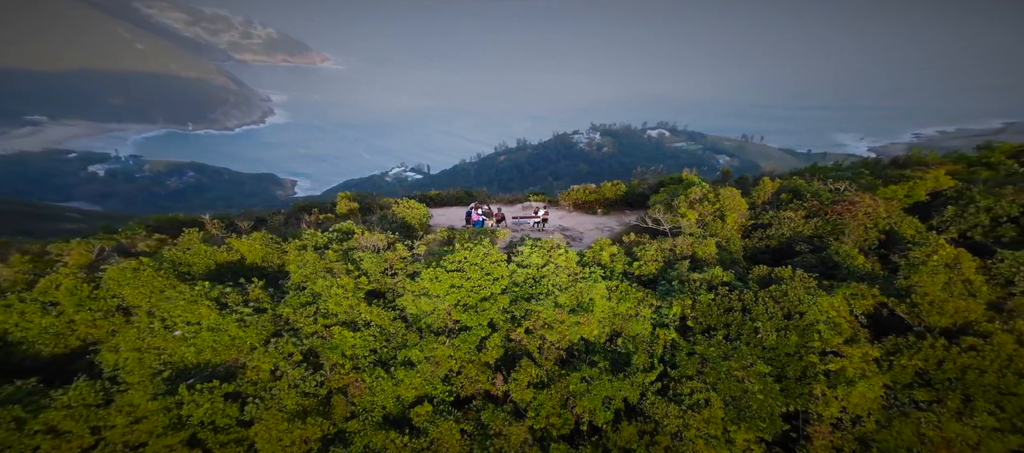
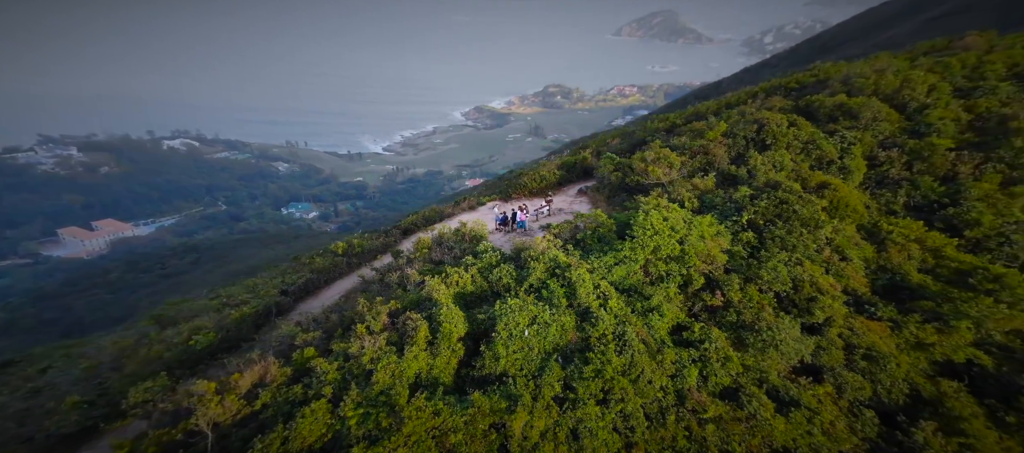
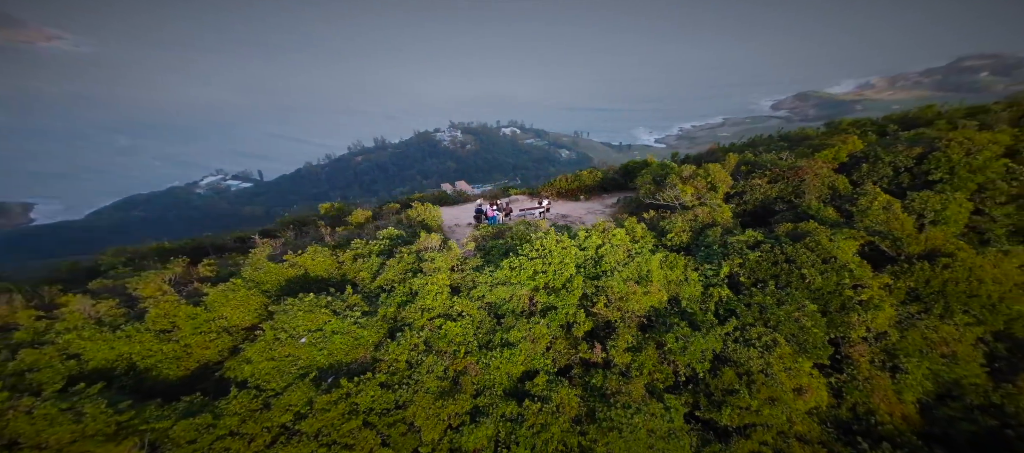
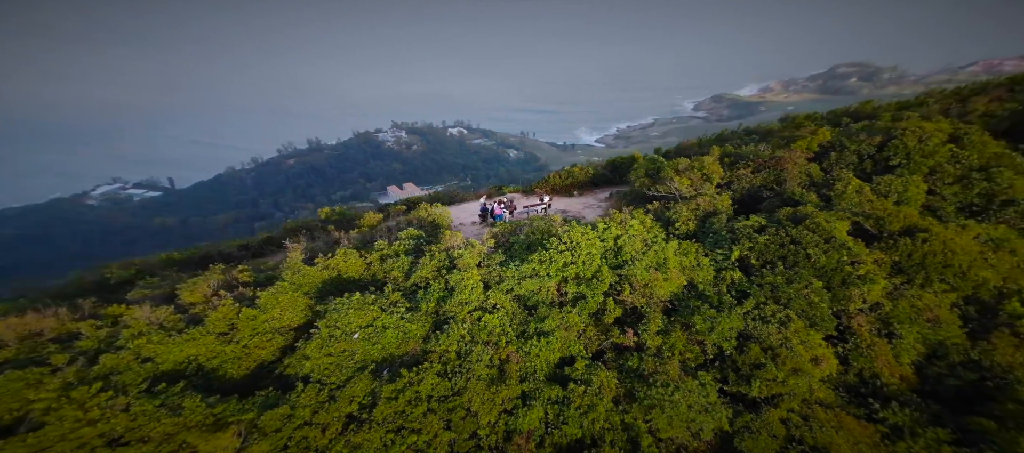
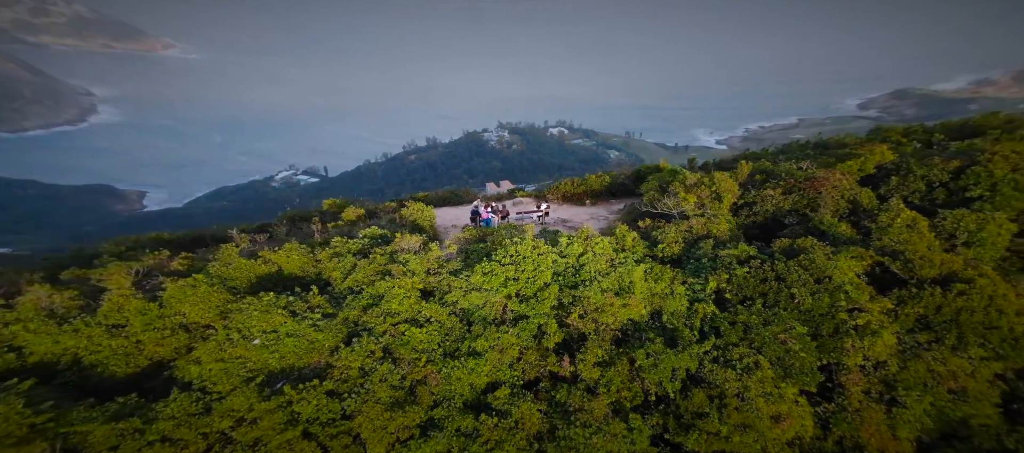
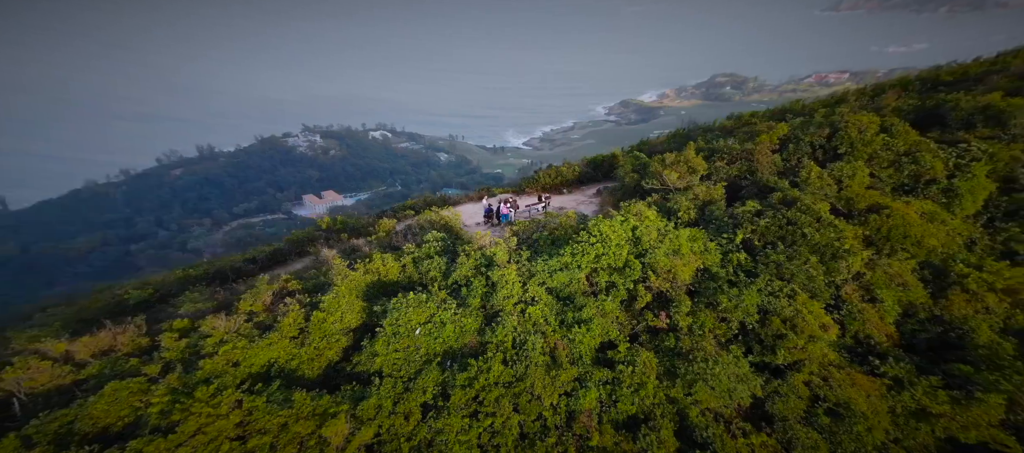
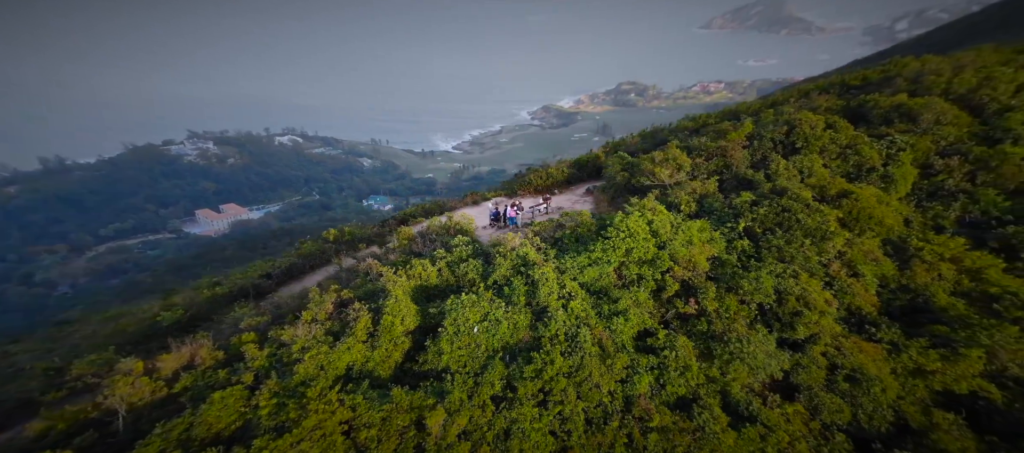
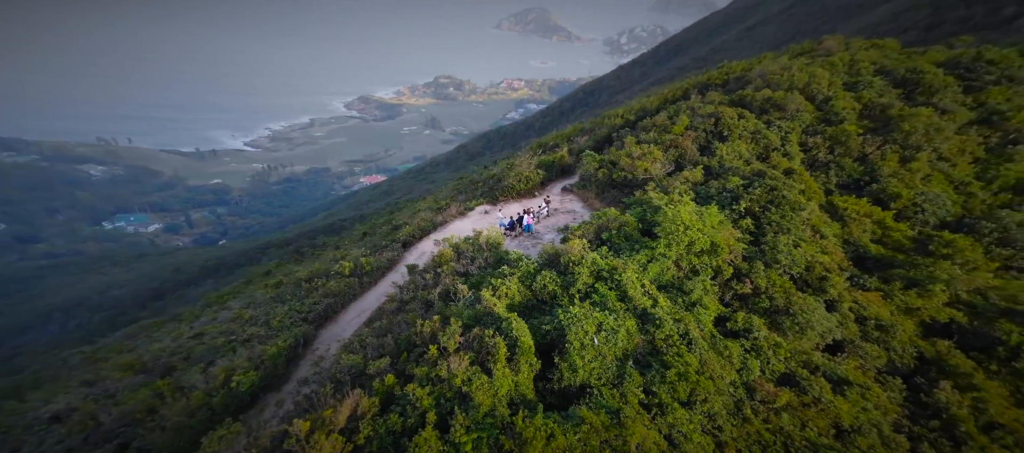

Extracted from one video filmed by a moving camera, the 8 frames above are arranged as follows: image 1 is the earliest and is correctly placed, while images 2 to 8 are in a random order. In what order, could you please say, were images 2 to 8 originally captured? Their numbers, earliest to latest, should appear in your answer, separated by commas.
5, 3, 4, 6, 7, 2, 8
